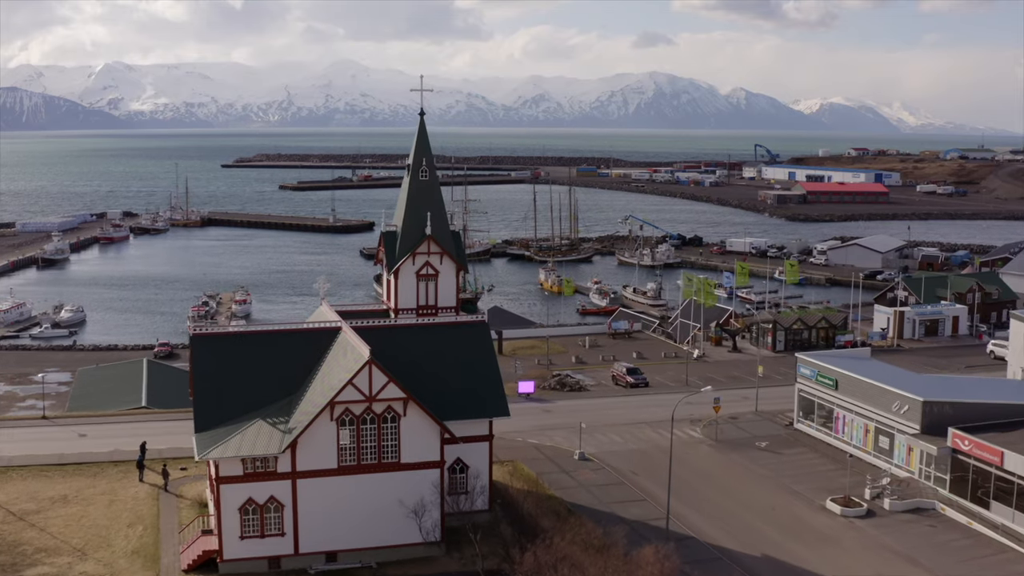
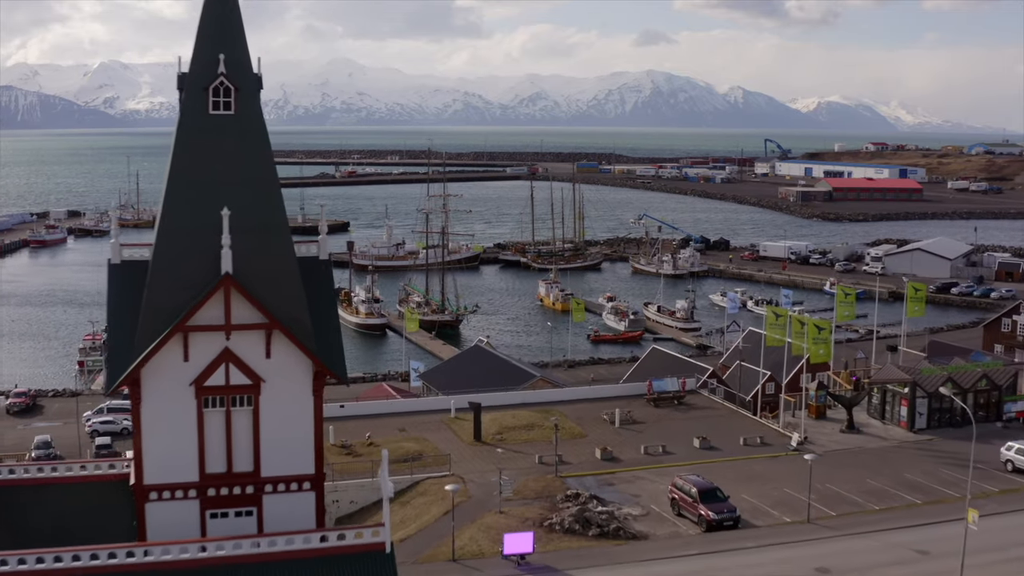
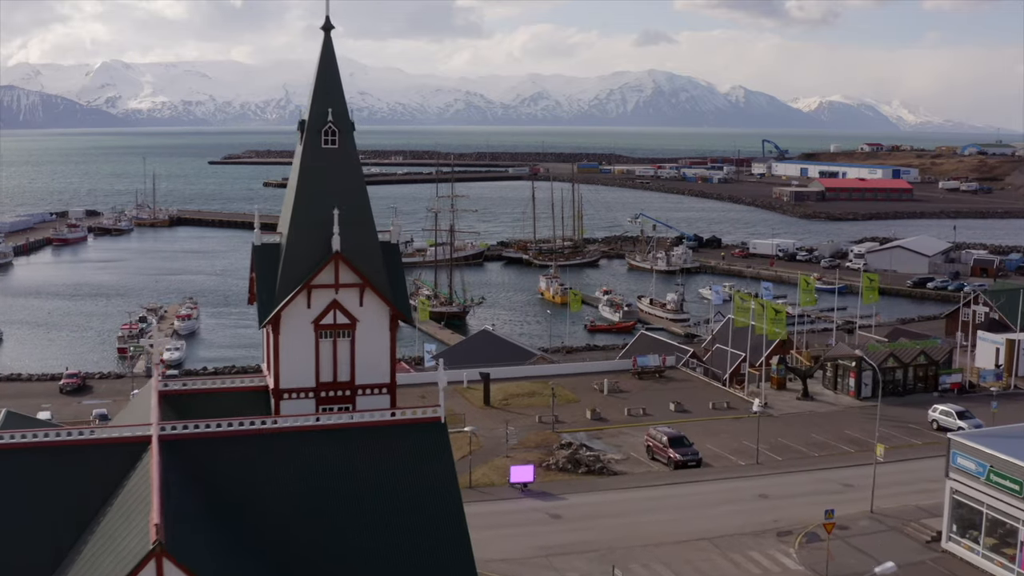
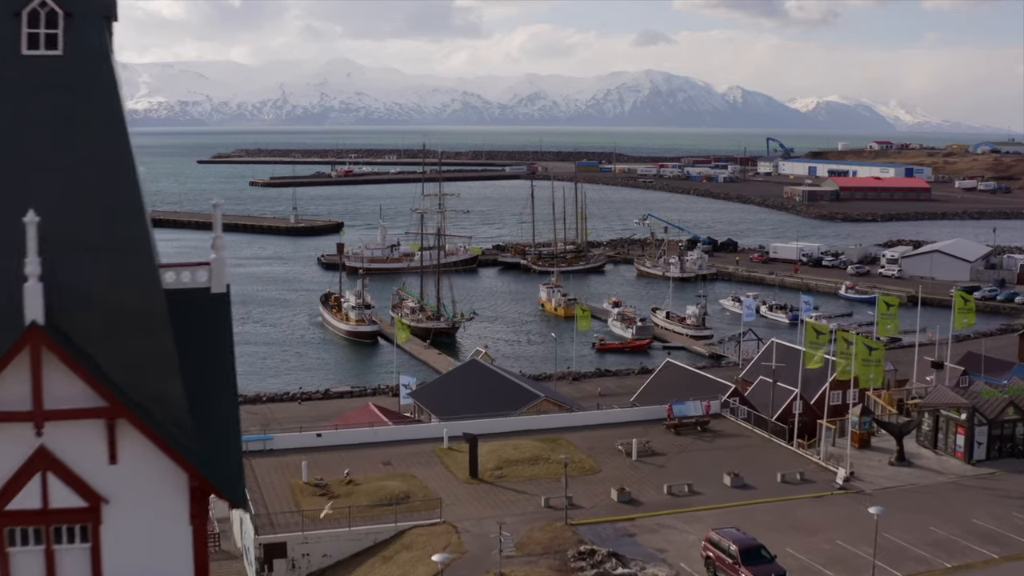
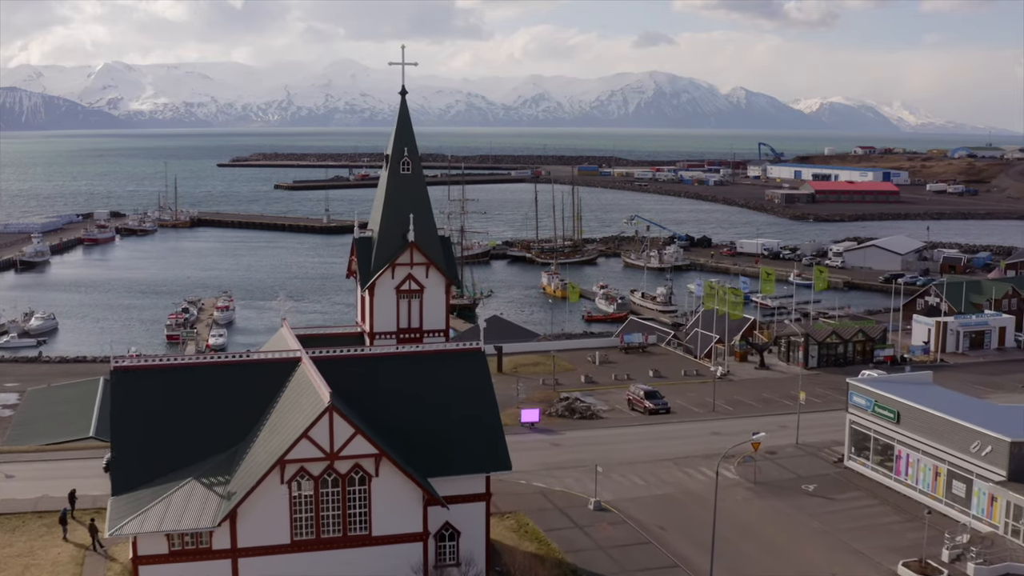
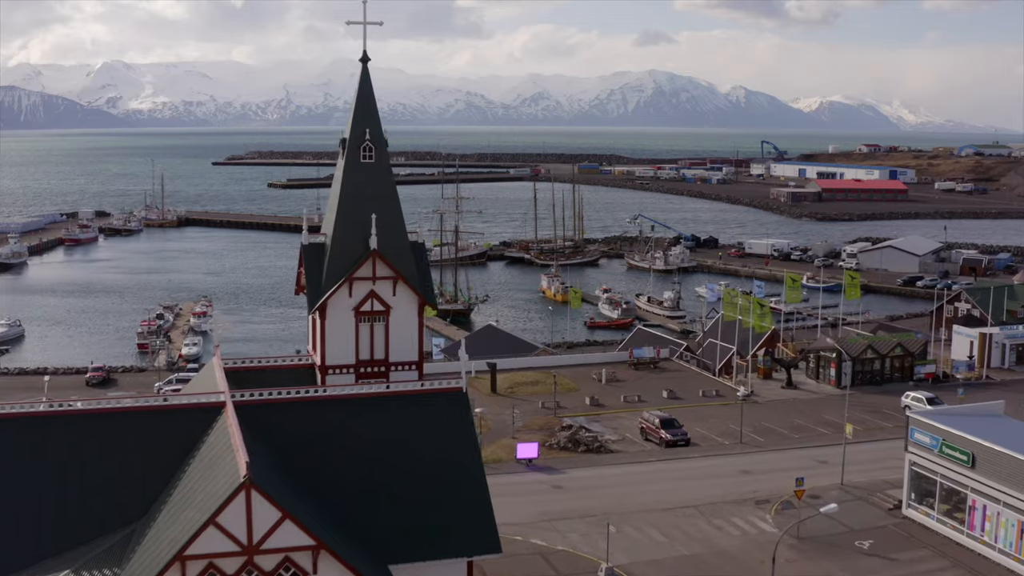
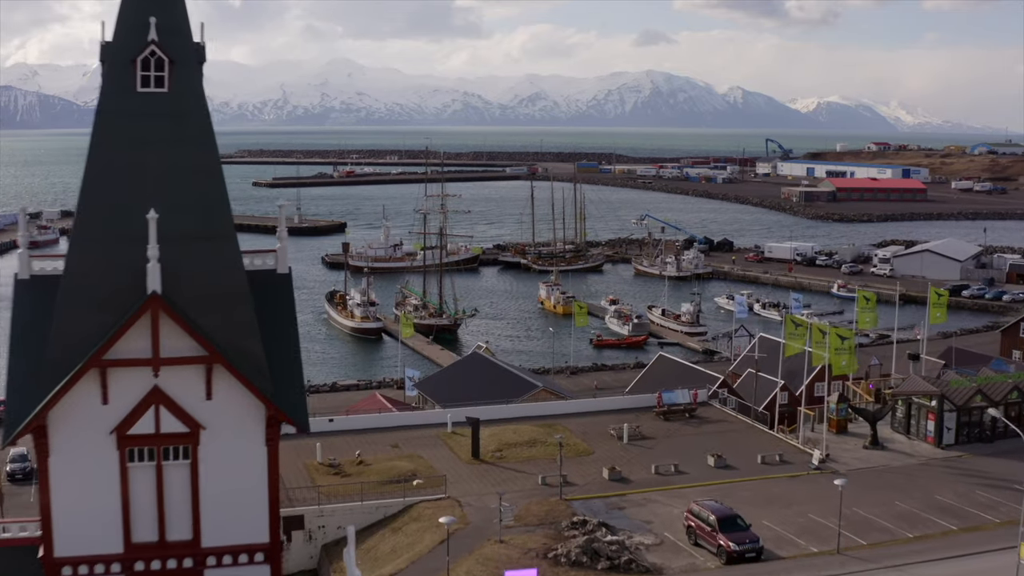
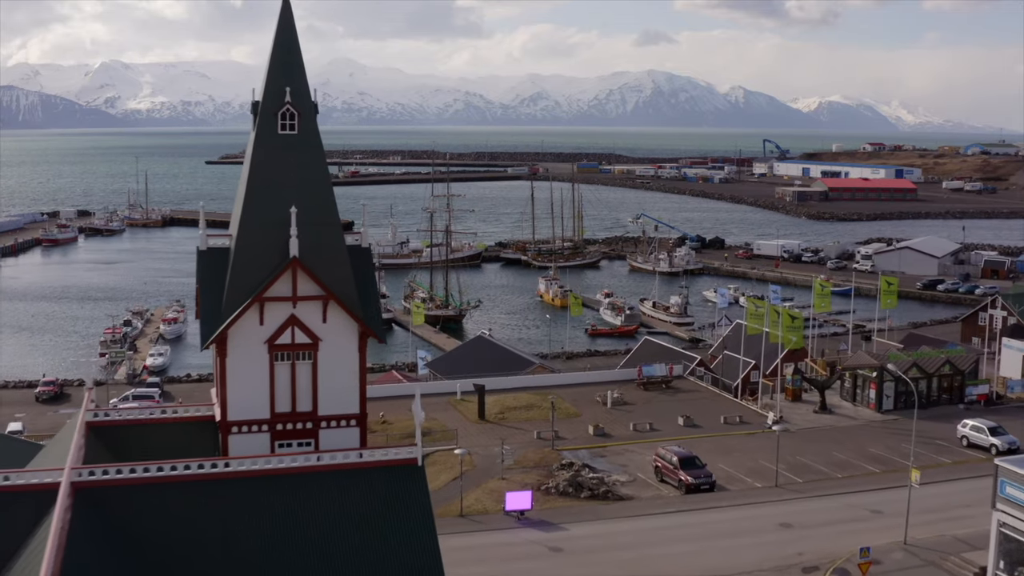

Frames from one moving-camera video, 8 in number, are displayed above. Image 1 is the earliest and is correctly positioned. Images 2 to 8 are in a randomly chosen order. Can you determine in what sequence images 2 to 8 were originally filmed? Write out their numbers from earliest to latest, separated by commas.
5, 6, 3, 8, 2, 7, 4
